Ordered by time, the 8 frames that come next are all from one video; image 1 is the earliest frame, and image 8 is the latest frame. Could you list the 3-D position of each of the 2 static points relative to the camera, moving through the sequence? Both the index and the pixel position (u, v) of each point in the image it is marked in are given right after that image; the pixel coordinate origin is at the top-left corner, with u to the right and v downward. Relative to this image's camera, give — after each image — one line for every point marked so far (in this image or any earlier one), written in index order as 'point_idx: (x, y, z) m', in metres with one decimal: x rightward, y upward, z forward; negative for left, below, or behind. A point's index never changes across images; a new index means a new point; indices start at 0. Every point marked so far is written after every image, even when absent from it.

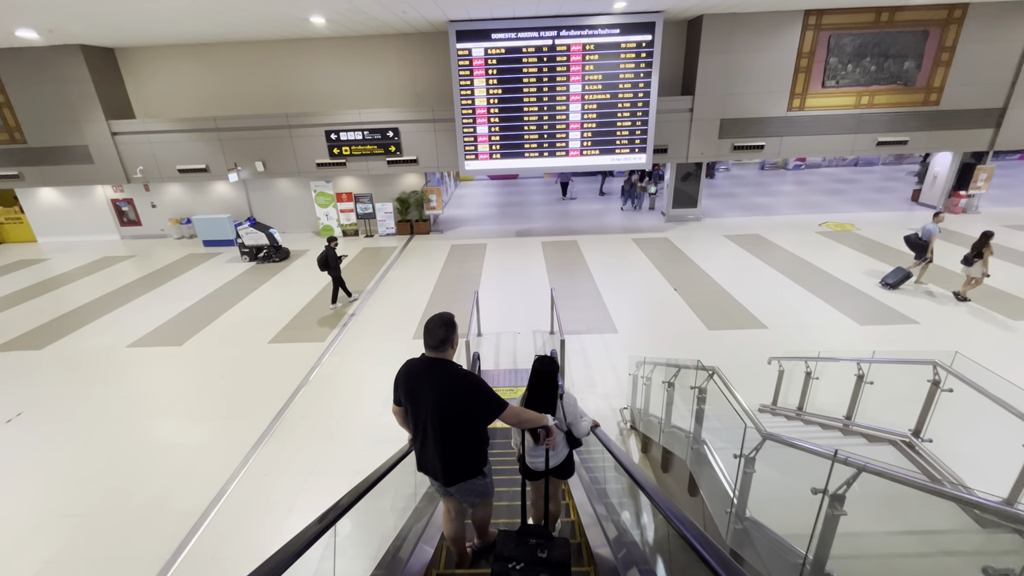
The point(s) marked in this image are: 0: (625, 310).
0: (+1.8, -0.4, +7.2) m
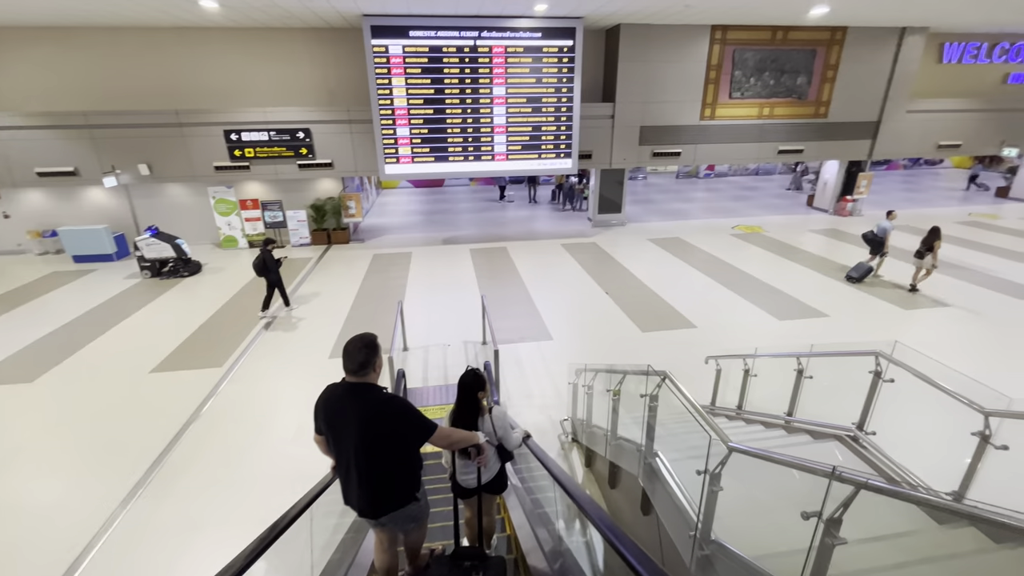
0: (+0.7, -0.4, +7.0) m
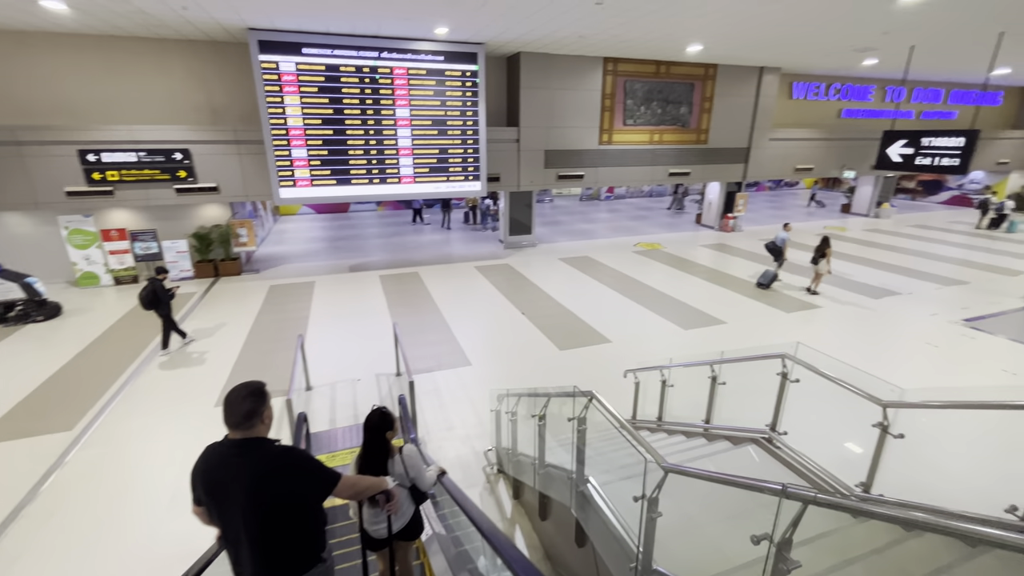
0: (-0.5, -0.8, +6.8) m
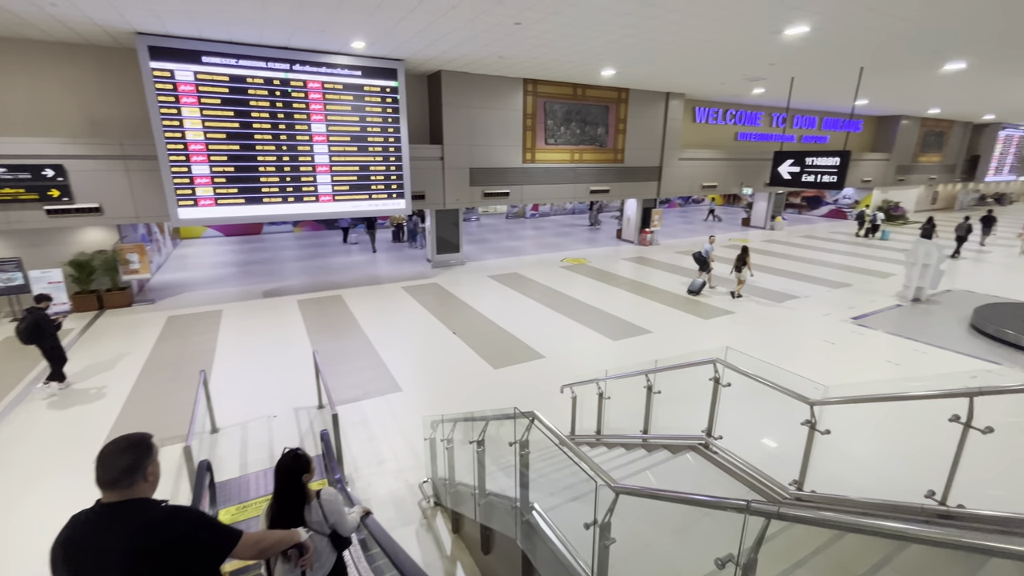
0: (-1.5, -1.1, +6.4) m
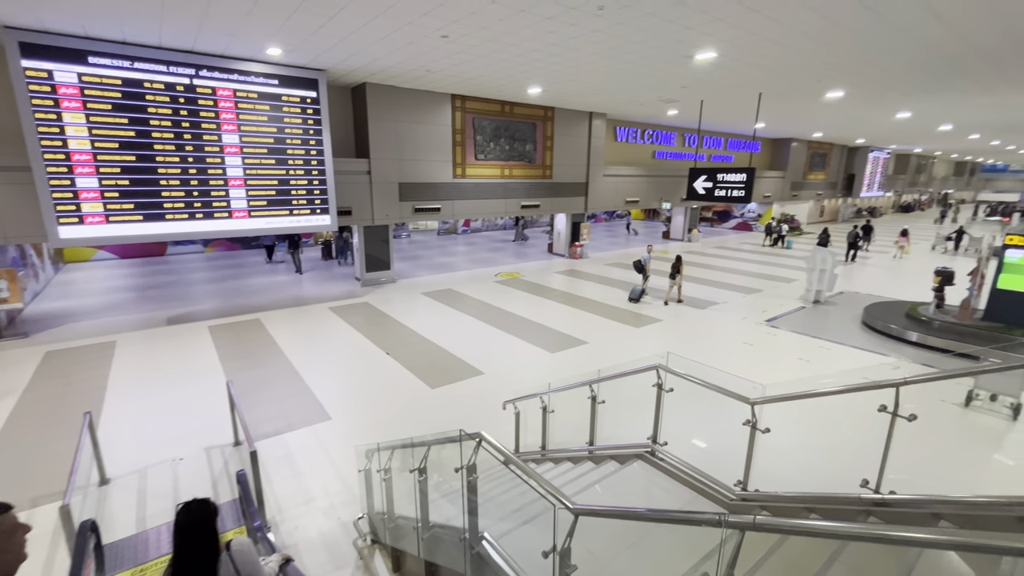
0: (-2.3, -1.3, +6.0) m
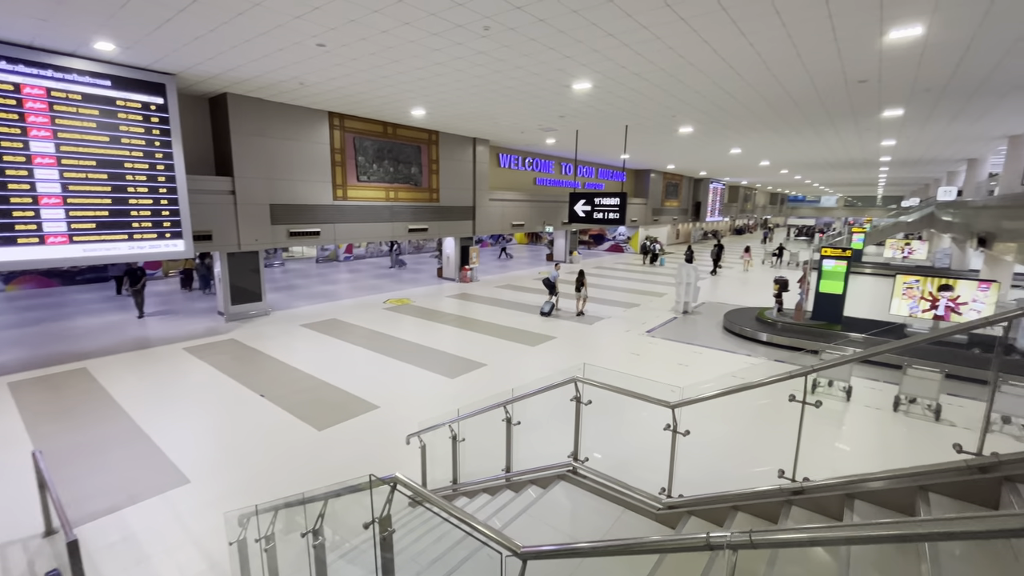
0: (-3.5, -1.7, +5.0) m
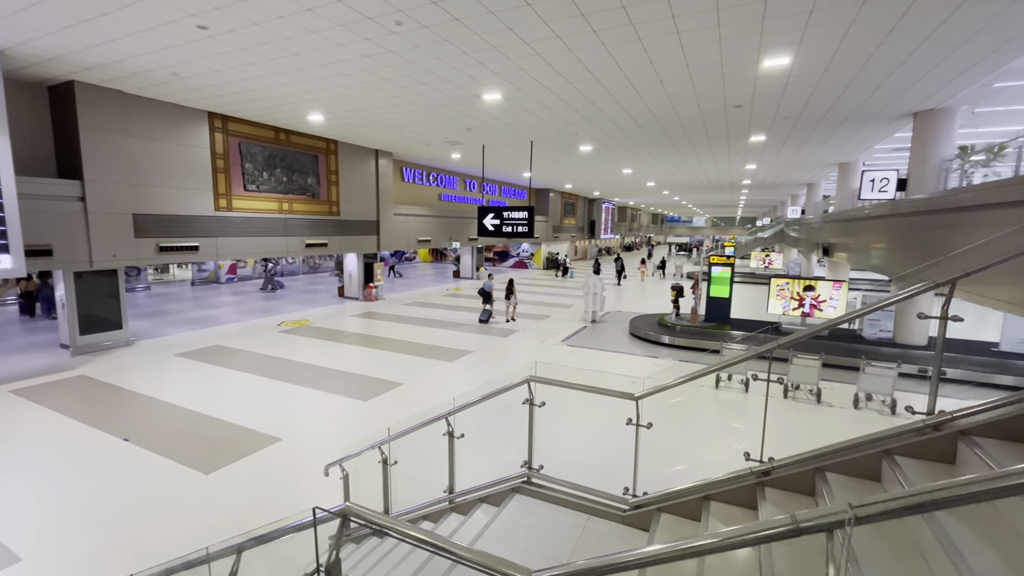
0: (-4.1, -1.9, +3.9) m
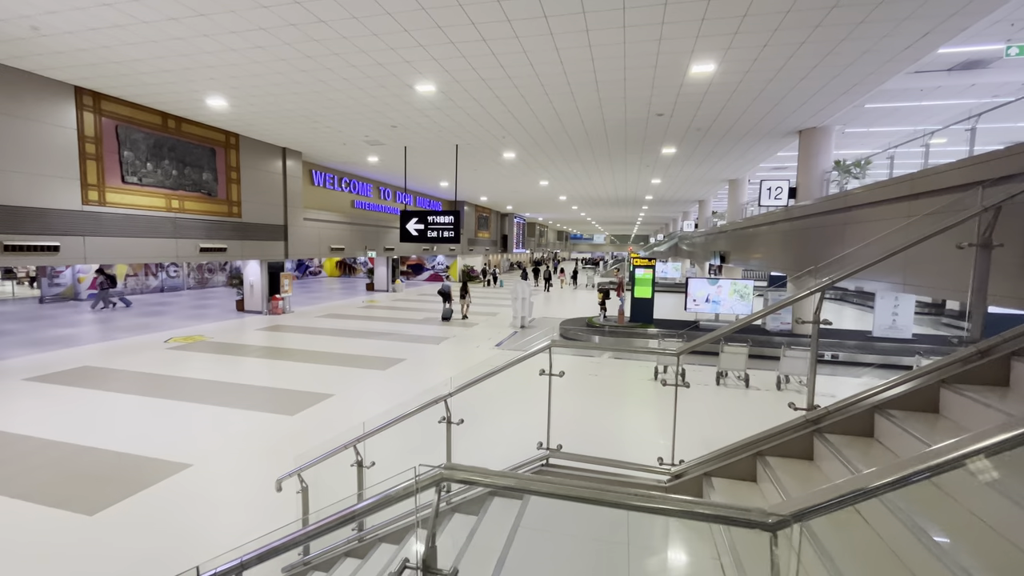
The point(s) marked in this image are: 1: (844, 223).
0: (-4.2, -1.8, +2.7) m
1: (+5.5, +1.1, +7.4) m
